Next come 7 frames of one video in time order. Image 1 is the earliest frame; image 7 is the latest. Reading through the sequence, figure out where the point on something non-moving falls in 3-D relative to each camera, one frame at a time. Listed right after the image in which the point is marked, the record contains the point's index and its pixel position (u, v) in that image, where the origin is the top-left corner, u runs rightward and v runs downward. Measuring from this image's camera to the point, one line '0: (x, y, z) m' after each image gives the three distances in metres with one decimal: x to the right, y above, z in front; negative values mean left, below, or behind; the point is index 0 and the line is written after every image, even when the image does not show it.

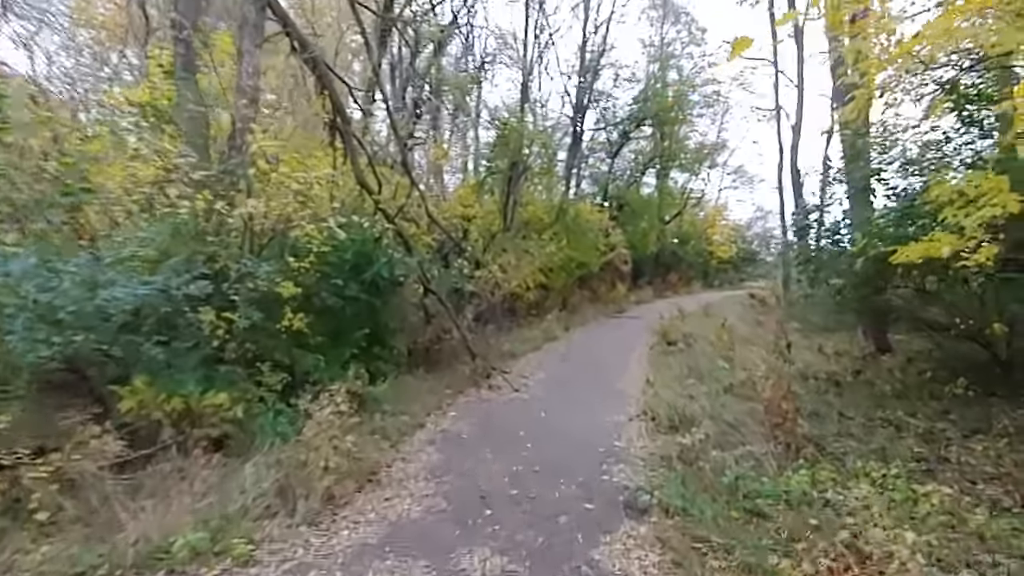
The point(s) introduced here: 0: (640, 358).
0: (+3.3, -1.8, +16.8) m
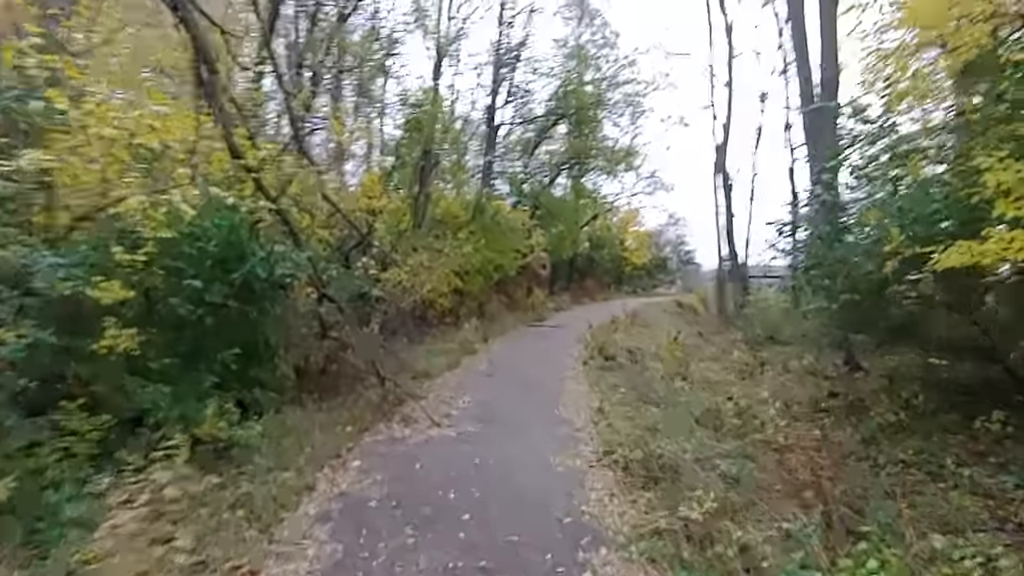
0: (+1.5, -2.0, +14.4) m
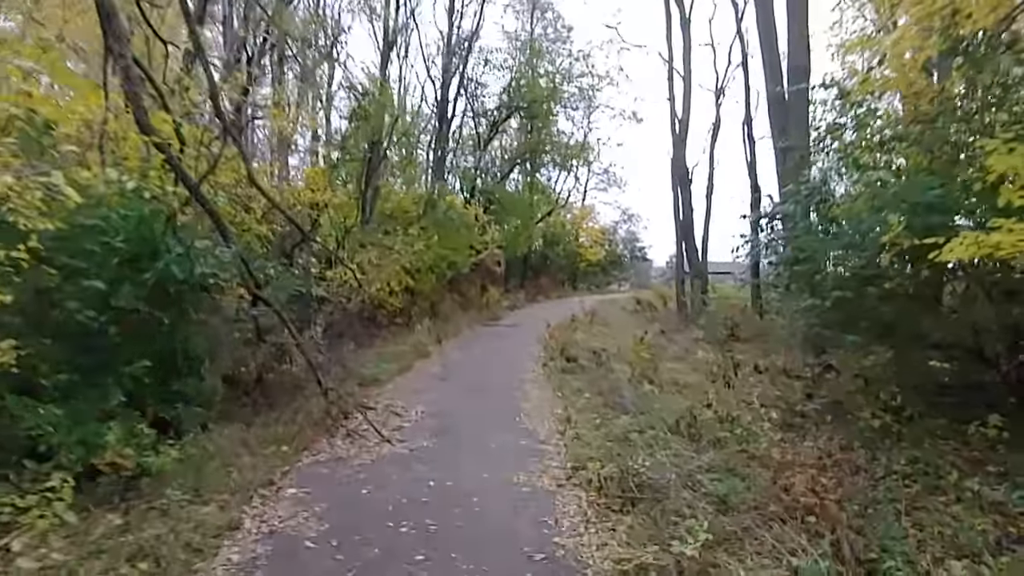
0: (+0.6, -2.0, +13.6) m
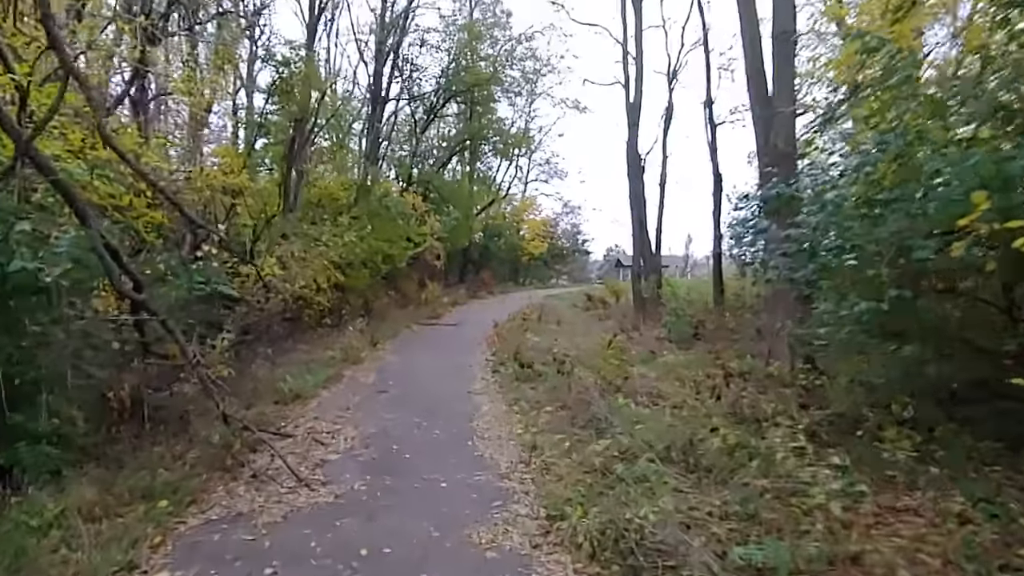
0: (-0.4, -1.9, +11.7) m
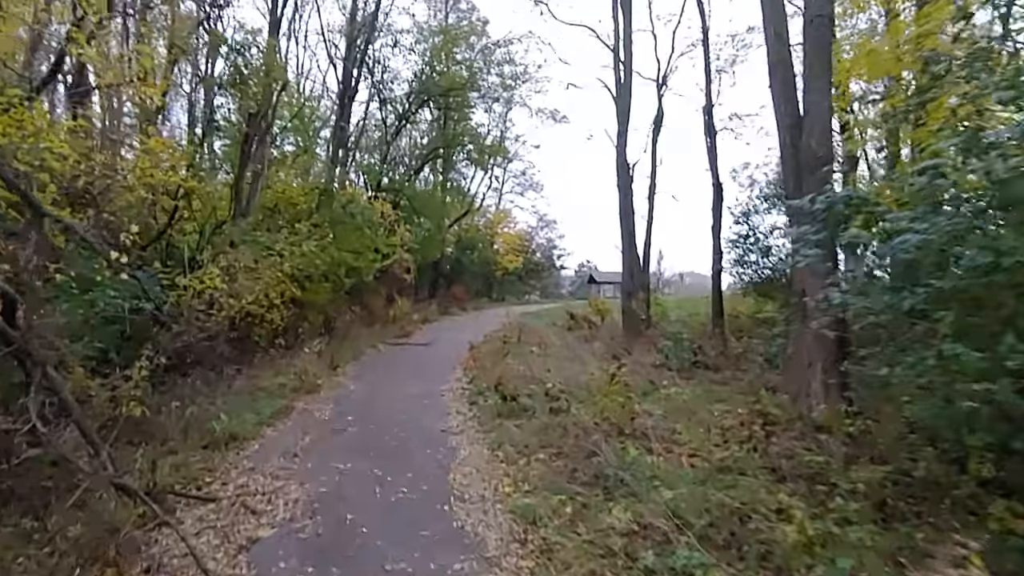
0: (-0.6, -2.2, +9.9) m
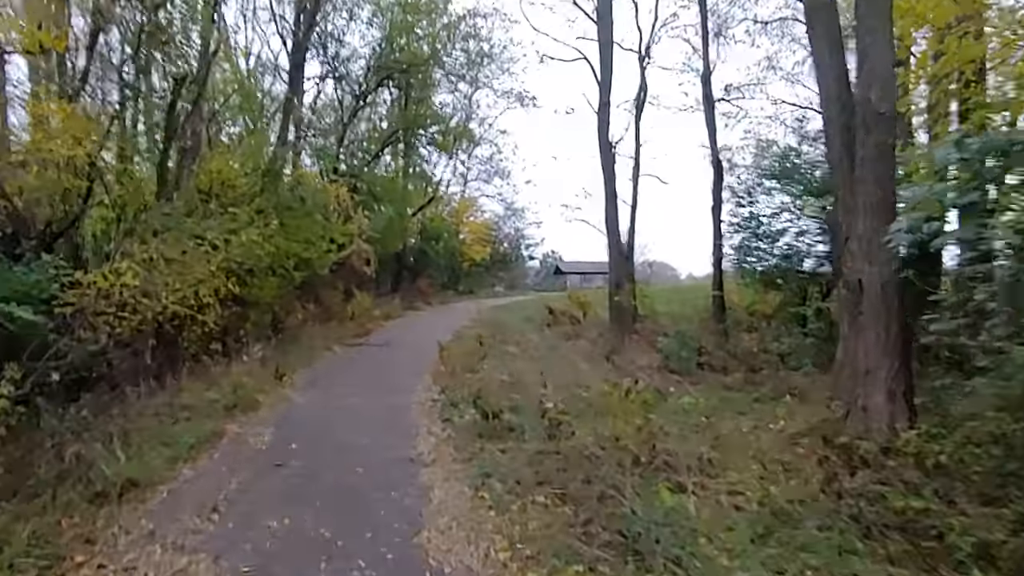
0: (-0.8, -2.1, +7.8) m
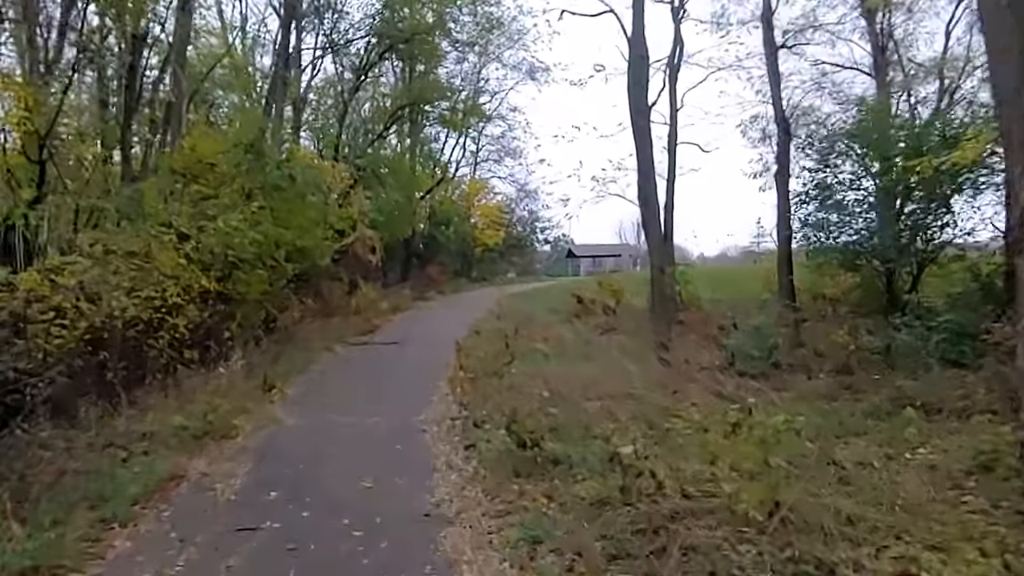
0: (-0.3, -2.1, +5.7) m
